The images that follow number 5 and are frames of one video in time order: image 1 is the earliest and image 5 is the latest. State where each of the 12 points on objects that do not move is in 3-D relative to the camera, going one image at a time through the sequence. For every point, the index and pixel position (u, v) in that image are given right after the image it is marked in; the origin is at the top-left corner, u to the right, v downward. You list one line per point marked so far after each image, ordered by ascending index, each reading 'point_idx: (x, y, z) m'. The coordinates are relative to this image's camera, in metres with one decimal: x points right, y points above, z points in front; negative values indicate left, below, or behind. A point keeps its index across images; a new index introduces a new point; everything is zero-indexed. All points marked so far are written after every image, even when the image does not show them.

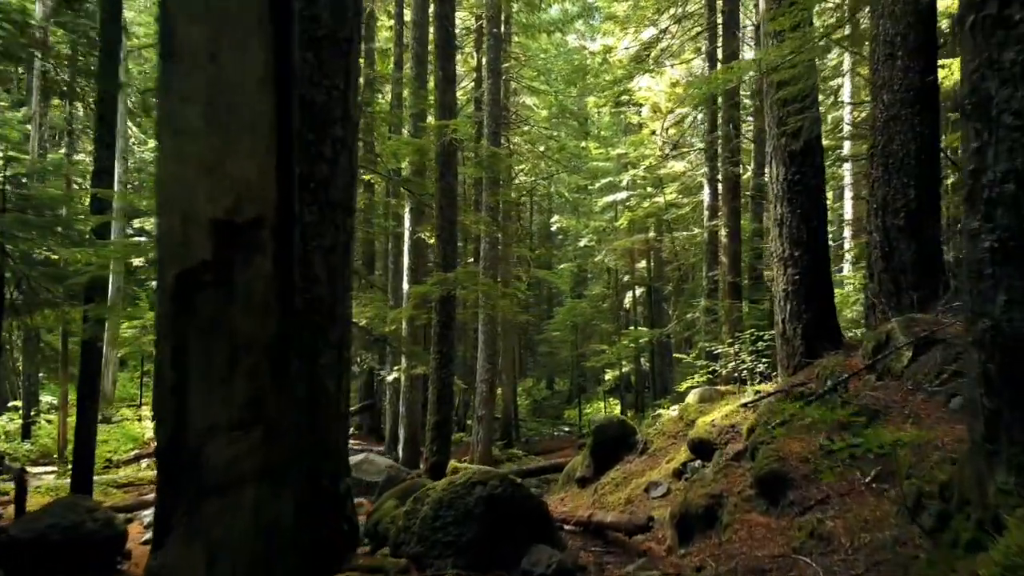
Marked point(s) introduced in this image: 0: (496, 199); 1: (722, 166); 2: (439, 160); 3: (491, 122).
0: (-0.4, +2.3, +17.6) m
1: (+4.9, +2.9, +15.7) m
2: (-1.2, +2.1, +11.1) m
3: (-0.6, +4.5, +18.2) m
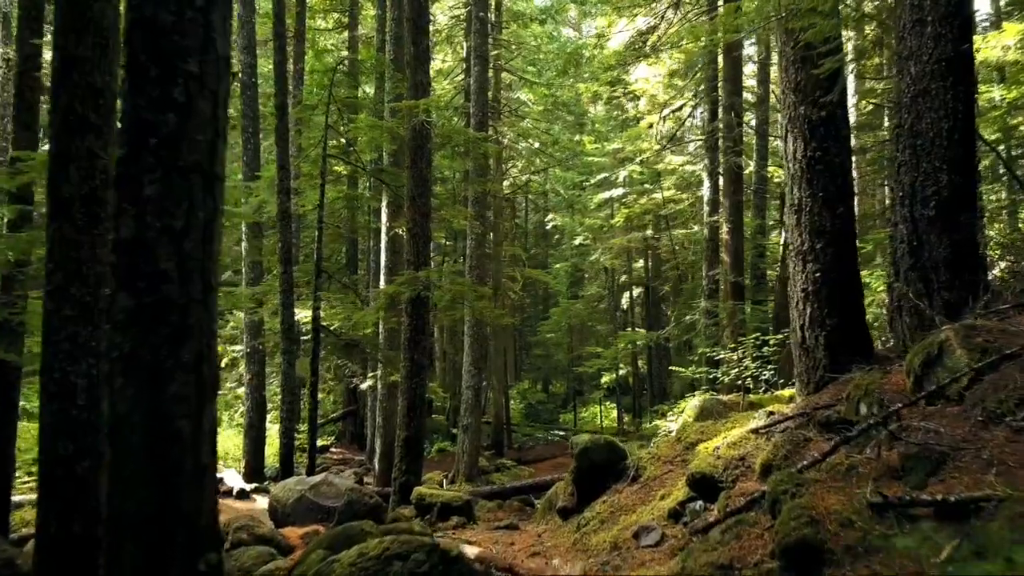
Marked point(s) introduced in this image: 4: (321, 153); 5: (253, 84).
0: (-0.7, +2.3, +16.6) m
1: (+4.6, +2.9, +14.6) m
2: (-1.5, +2.1, +10.0) m
3: (-0.9, +4.5, +17.1) m
4: (-3.4, +2.4, +12.1) m
5: (-5.7, +4.5, +14.9) m
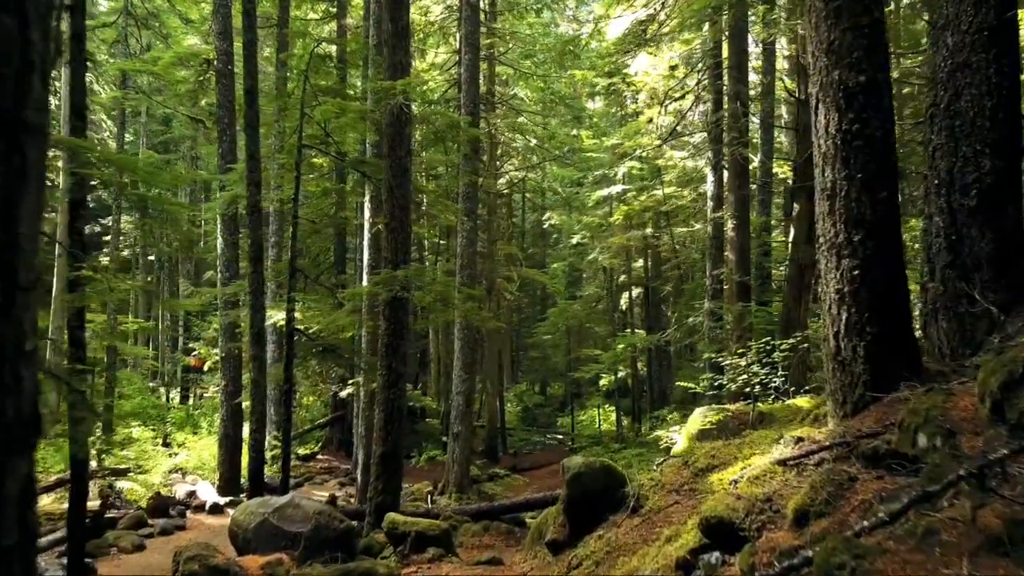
0: (-0.9, +2.3, +15.7) m
1: (+4.4, +2.8, +13.8) m
2: (-1.7, +2.1, +9.2) m
3: (-1.0, +4.5, +16.3) m
4: (-3.6, +2.4, +11.3) m
5: (-5.9, +4.5, +14.0) m
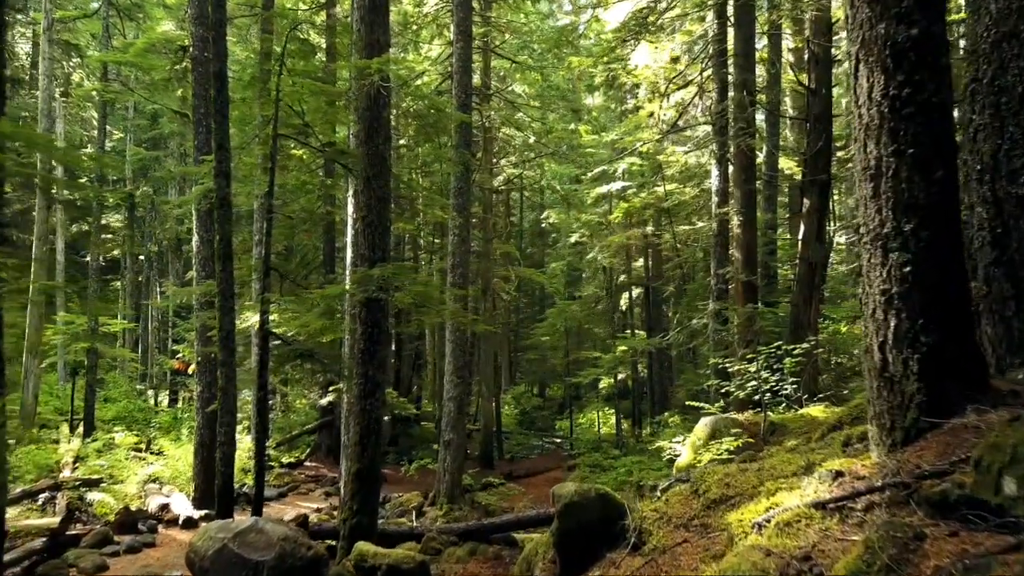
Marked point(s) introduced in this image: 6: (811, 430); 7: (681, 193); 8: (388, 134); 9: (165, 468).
0: (-1.0, +2.3, +14.9) m
1: (+4.3, +2.8, +13.0) m
2: (-1.8, +2.1, +8.4) m
3: (-1.2, +4.5, +15.5) m
4: (-3.7, +2.4, +10.5) m
5: (-6.0, +4.5, +13.2) m
6: (+3.3, -1.6, +7.5) m
7: (+4.7, +2.7, +18.9) m
8: (-1.5, +1.9, +8.5) m
9: (-7.8, -4.0, +15.2) m
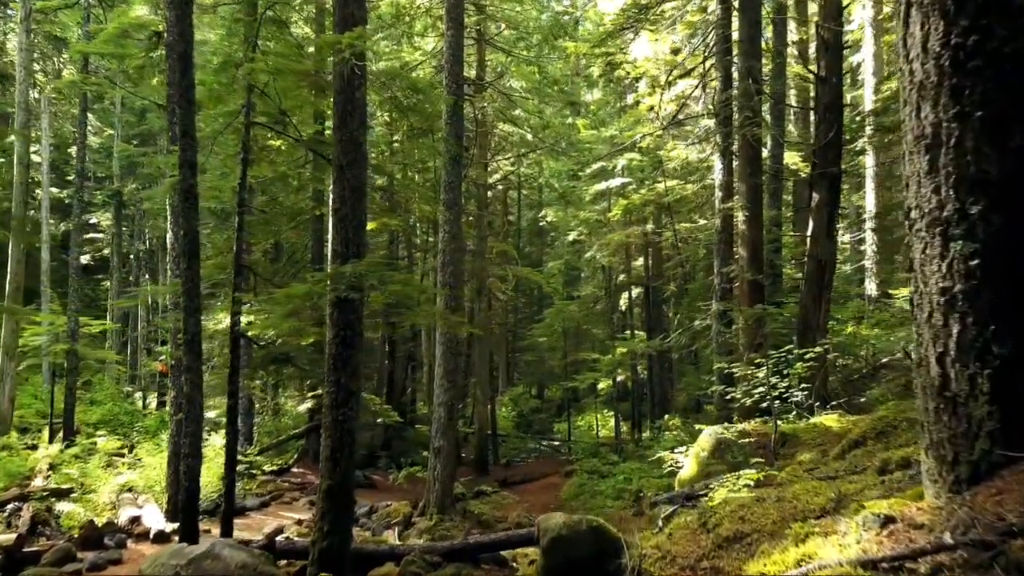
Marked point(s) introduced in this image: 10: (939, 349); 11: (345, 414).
0: (-1.2, +2.3, +14.2) m
1: (+4.1, +2.9, +12.3) m
2: (-1.9, +2.1, +7.7) m
3: (-1.3, +4.5, +14.8) m
4: (-3.9, +2.4, +9.8) m
5: (-6.1, +4.5, +12.5) m
6: (+3.2, -1.6, +6.8) m
7: (+4.6, +2.7, +18.2) m
8: (-1.7, +1.9, +7.8) m
9: (-7.9, -4.0, +14.5) m
10: (+2.1, -0.3, +3.6) m
11: (-1.8, -1.3, +7.3) m
